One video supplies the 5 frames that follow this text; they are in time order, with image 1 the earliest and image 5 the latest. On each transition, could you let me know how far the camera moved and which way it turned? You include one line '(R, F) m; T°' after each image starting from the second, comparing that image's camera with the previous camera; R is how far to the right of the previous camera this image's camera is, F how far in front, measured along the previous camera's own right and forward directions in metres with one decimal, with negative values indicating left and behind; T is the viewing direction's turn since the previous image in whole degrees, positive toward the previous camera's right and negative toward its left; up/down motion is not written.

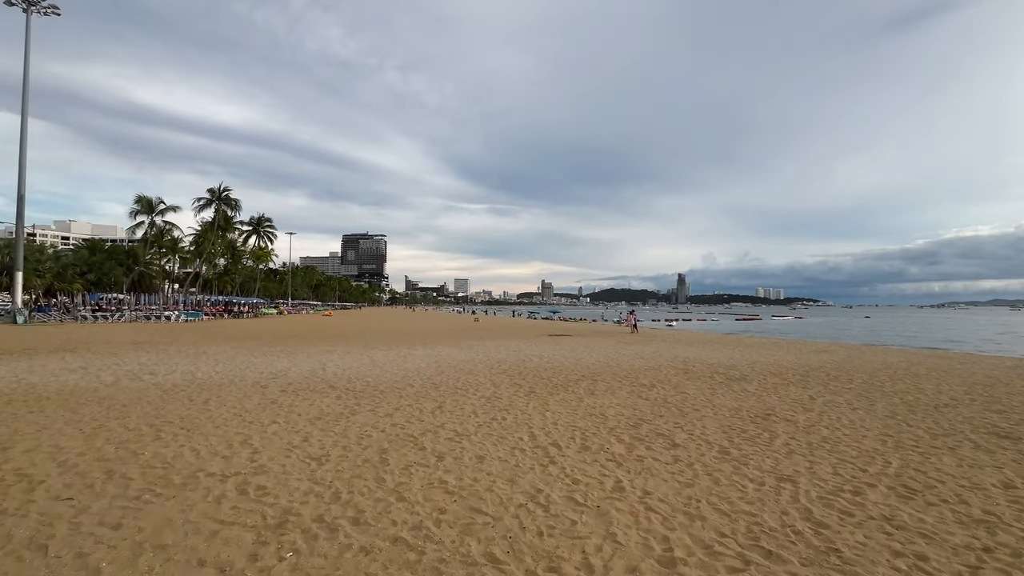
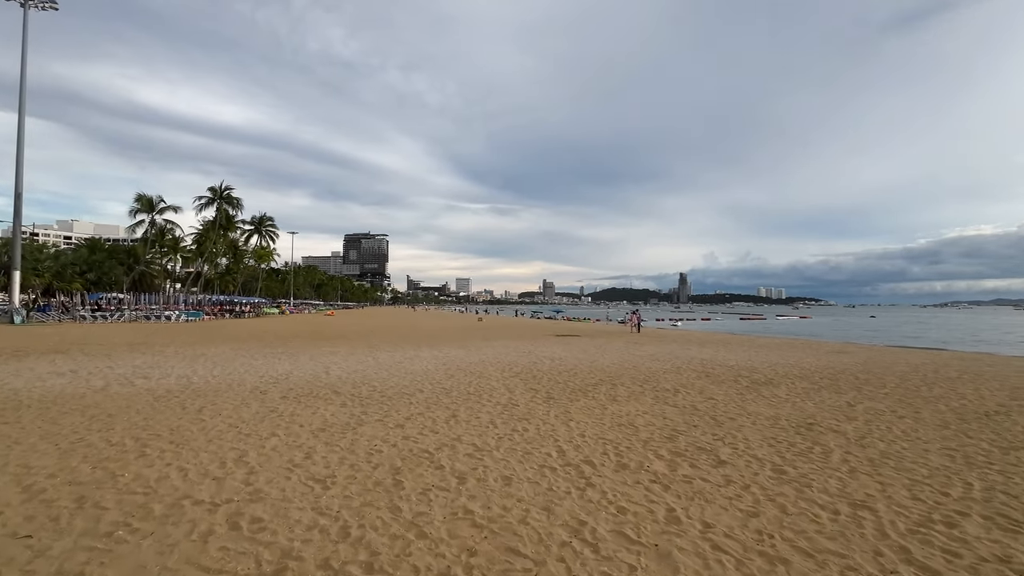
(-0.3, +0.8) m; 0°
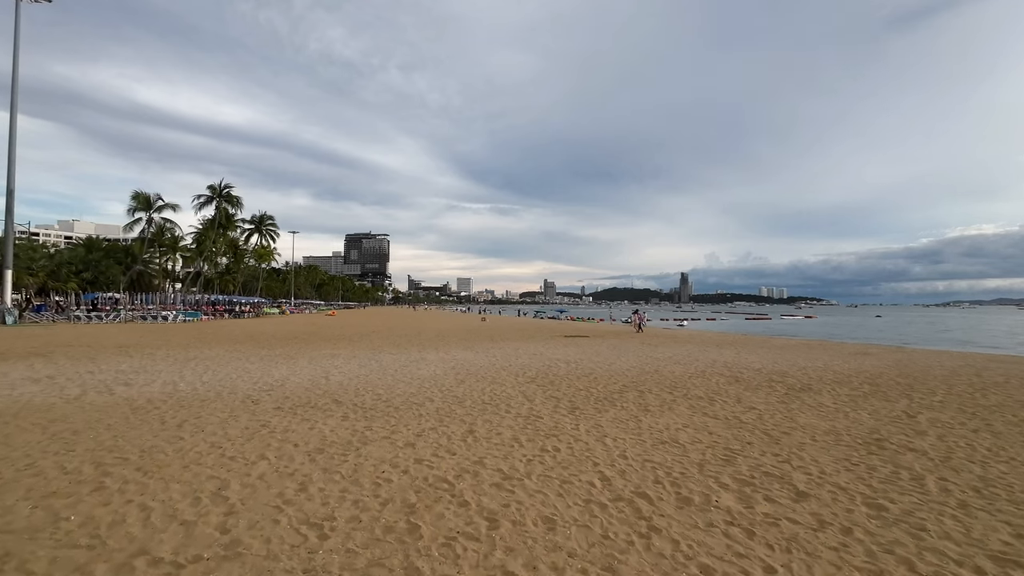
(-0.4, +1.1) m; 0°
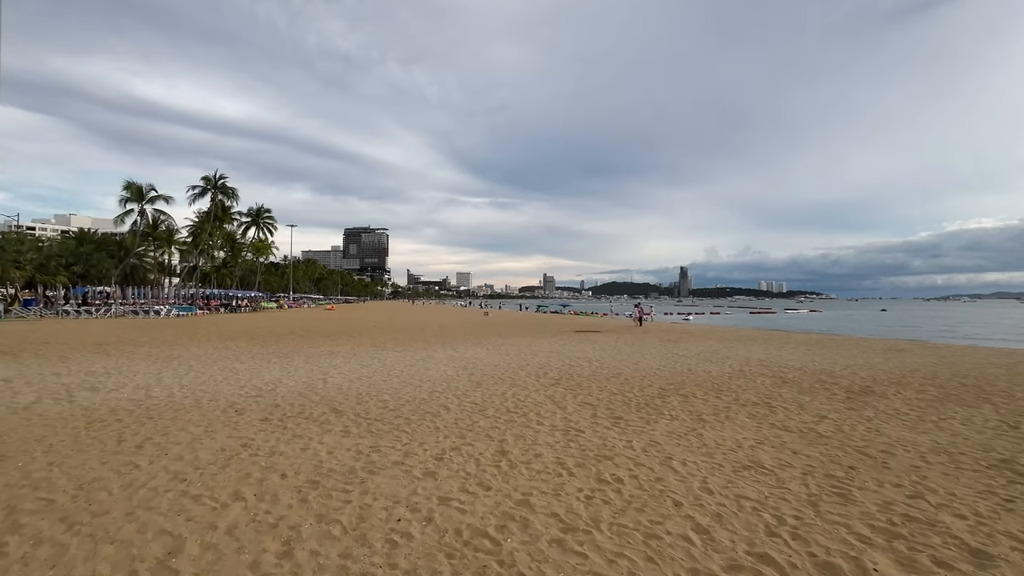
(-0.5, +1.6) m; 0°
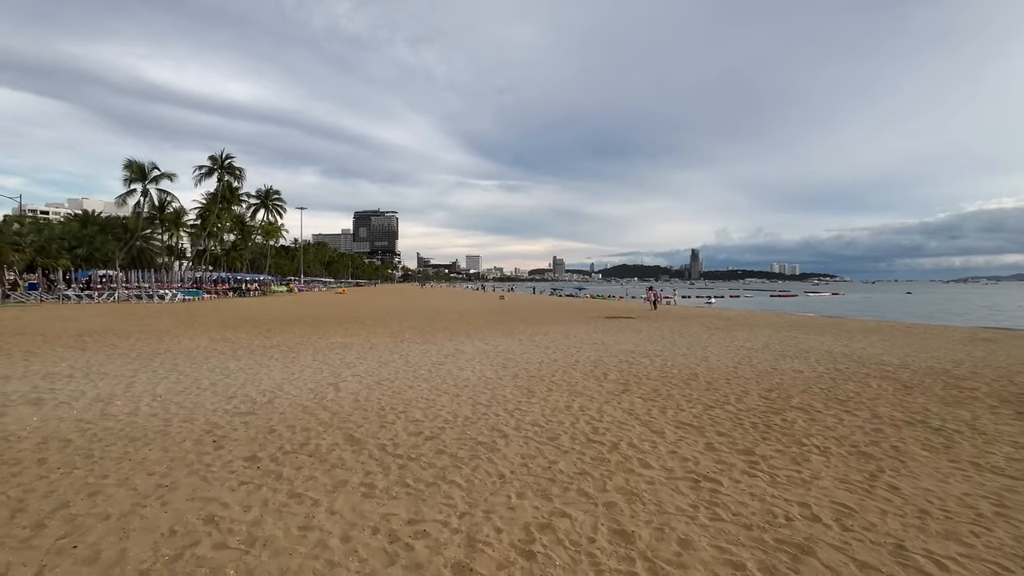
(-0.9, +2.5) m; -1°
